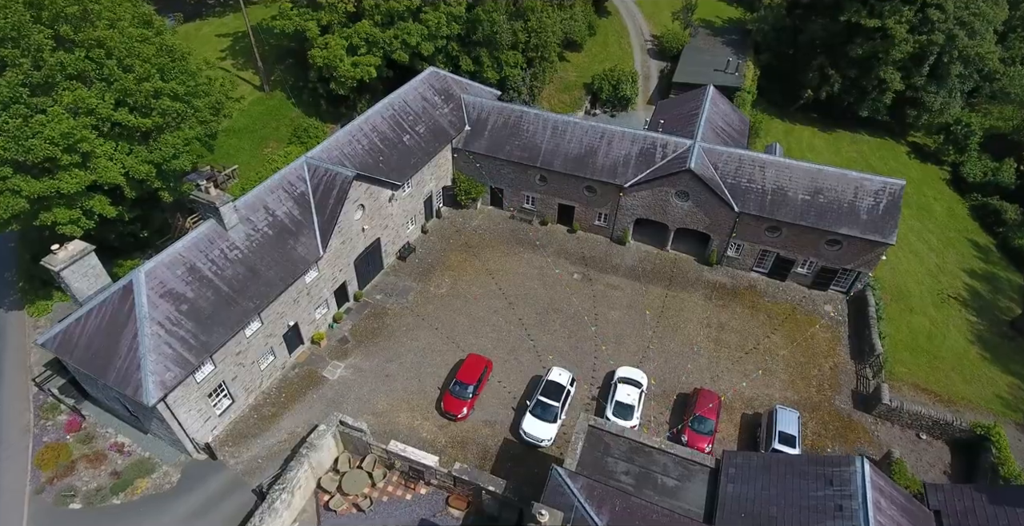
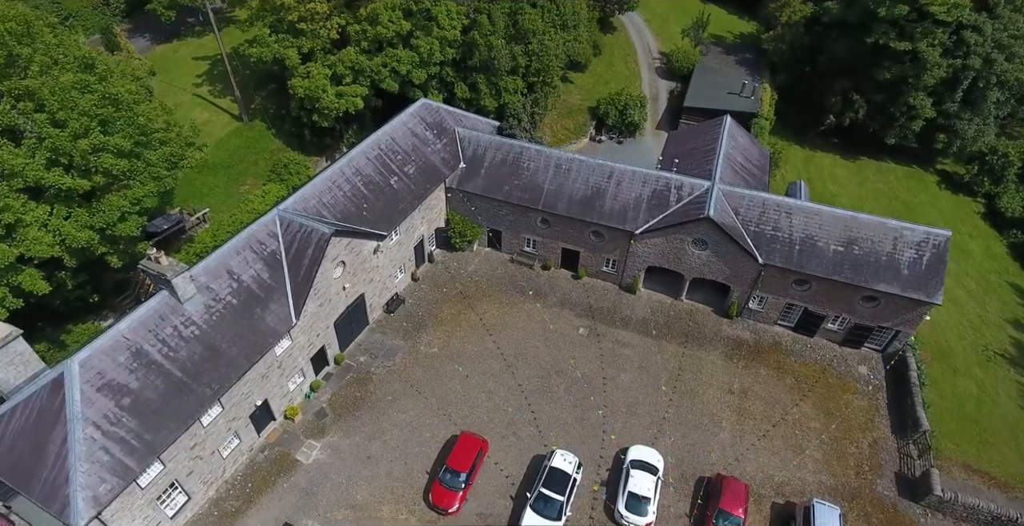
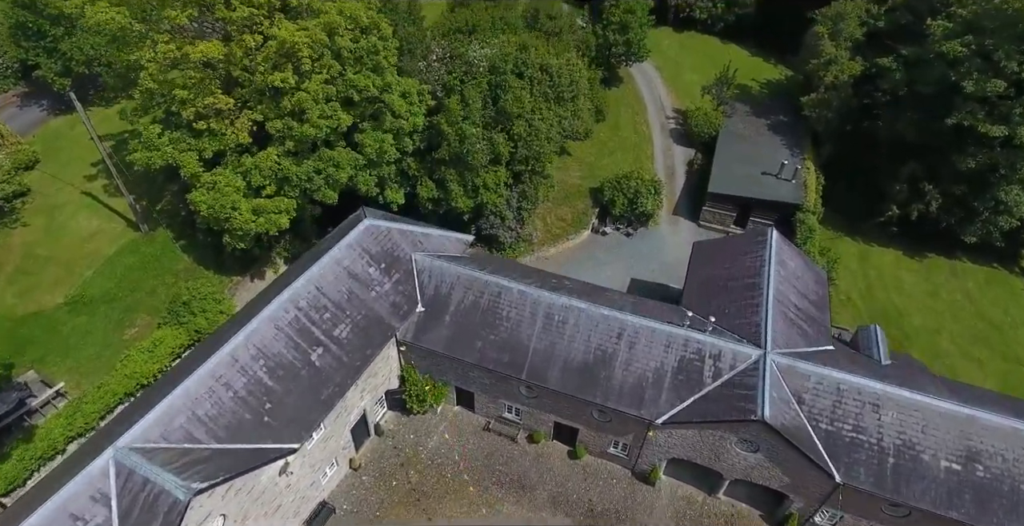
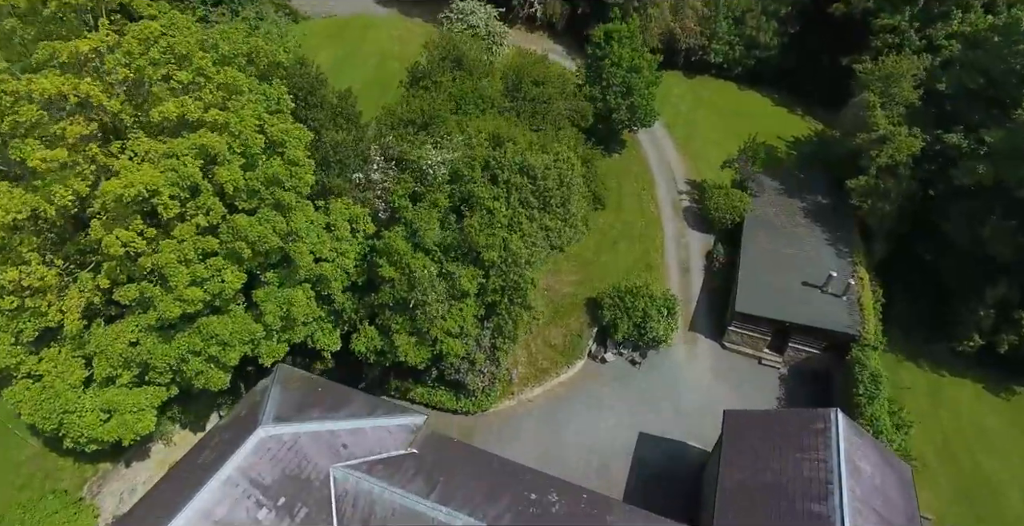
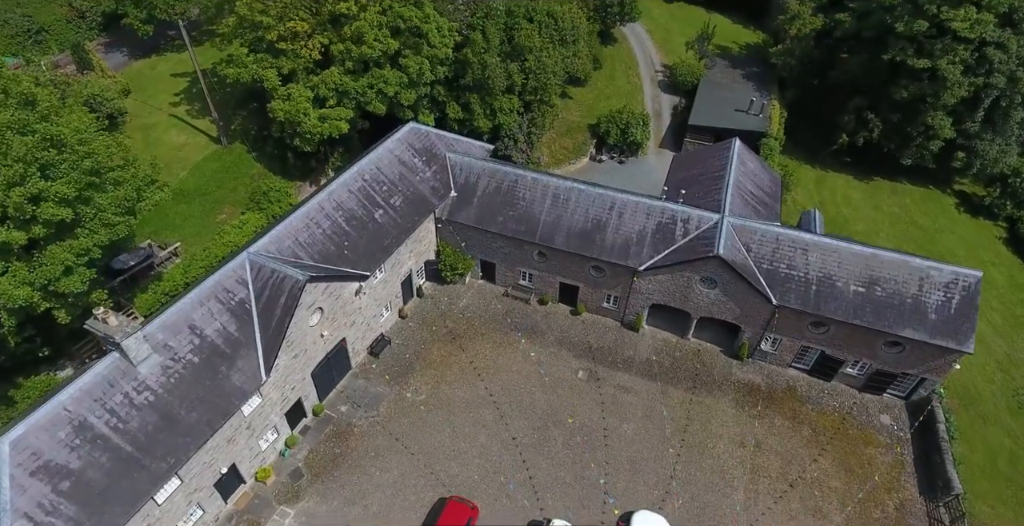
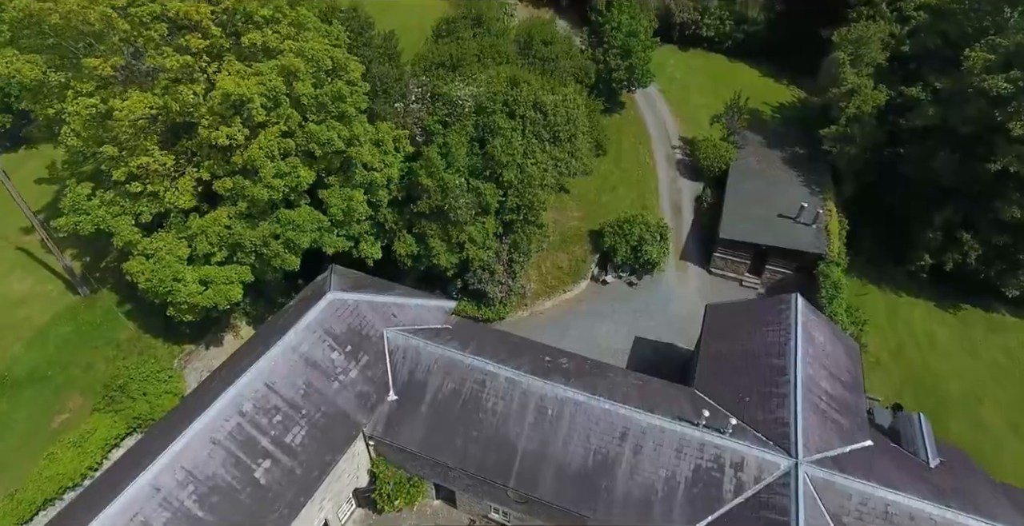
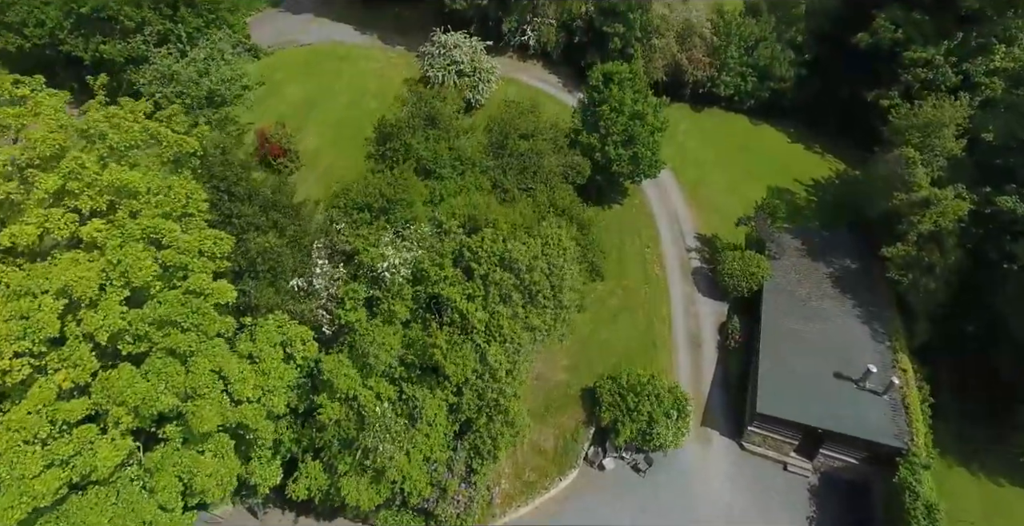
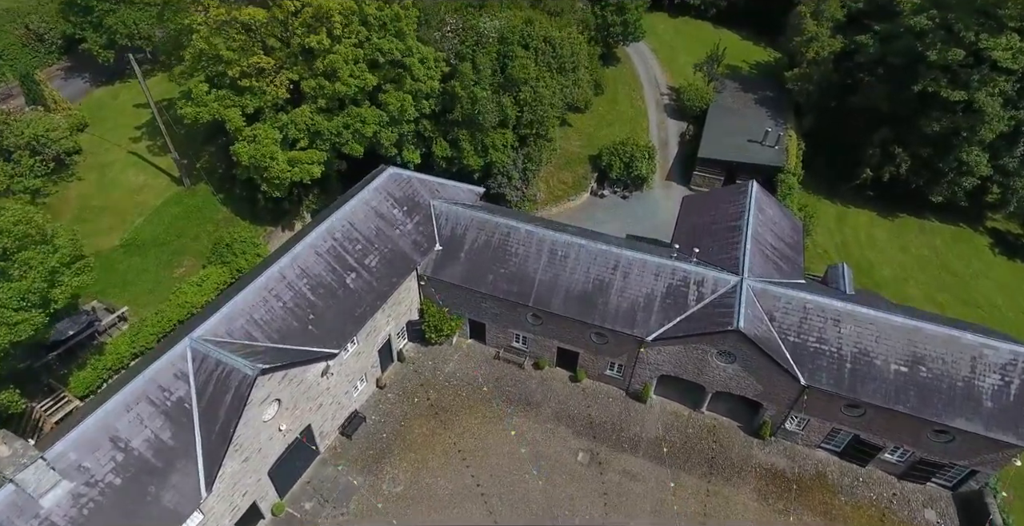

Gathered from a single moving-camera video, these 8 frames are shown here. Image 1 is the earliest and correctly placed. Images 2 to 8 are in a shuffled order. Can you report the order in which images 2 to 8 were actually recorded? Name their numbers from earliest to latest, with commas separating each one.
2, 5, 8, 3, 6, 4, 7
